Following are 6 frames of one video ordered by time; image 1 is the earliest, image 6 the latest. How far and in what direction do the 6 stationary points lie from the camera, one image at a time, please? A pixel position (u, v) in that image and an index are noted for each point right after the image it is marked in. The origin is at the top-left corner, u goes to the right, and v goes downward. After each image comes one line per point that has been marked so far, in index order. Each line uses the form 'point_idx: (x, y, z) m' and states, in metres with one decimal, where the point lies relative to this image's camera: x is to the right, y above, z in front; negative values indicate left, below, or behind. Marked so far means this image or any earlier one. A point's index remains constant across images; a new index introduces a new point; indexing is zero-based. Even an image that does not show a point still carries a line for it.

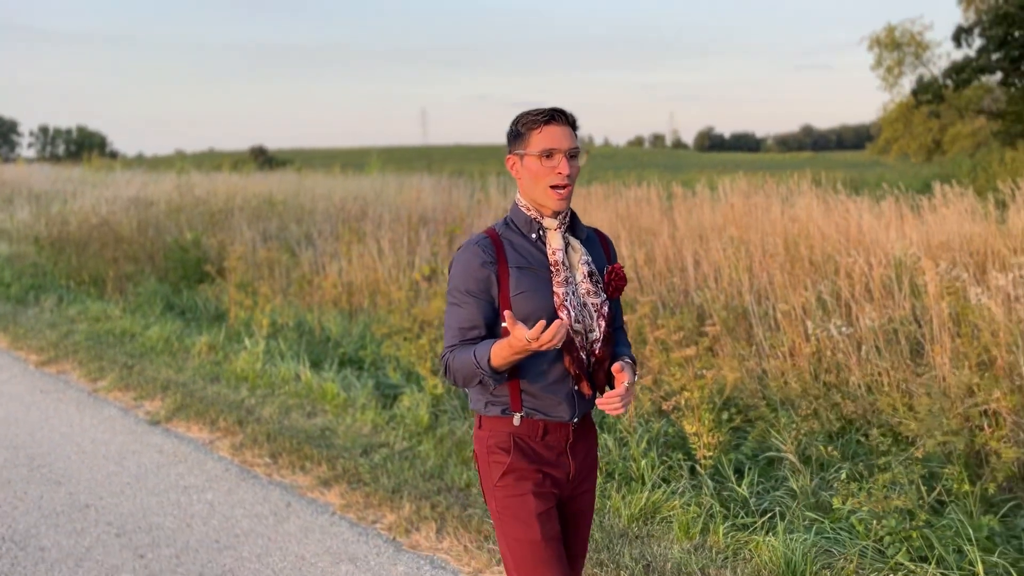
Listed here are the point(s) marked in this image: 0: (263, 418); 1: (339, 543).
0: (-1.6, -0.8, +5.6) m
1: (-0.8, -1.1, +3.9) m
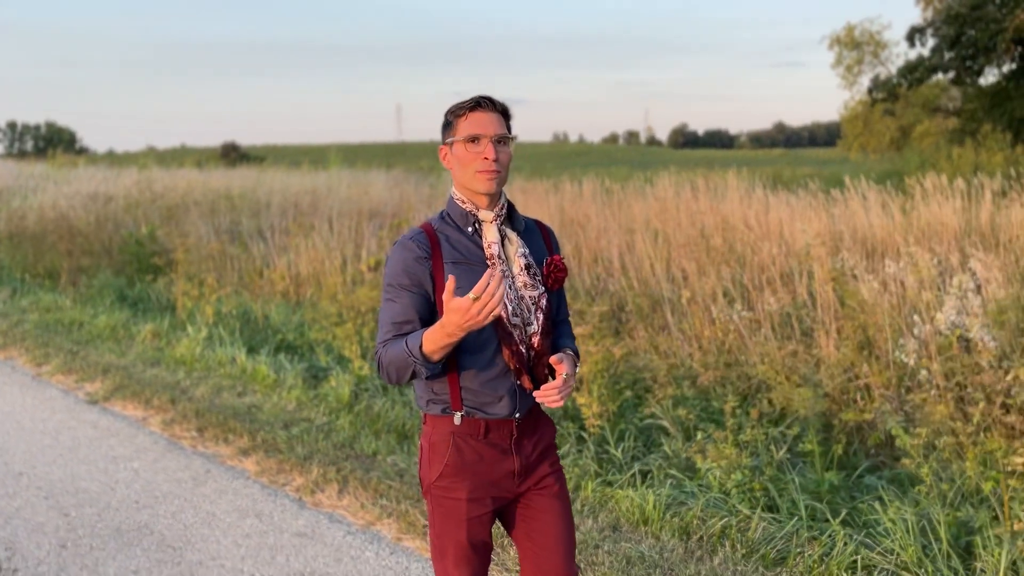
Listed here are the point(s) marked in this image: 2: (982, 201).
0: (-2.2, -0.7, +6.0) m
1: (-1.3, -1.1, +4.3) m
2: (+4.7, +0.9, +8.5) m
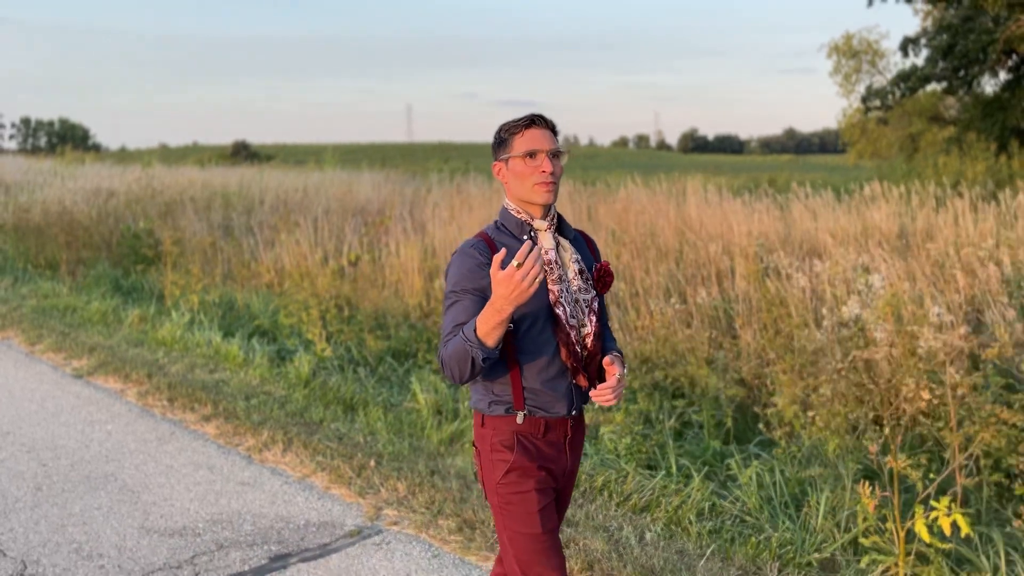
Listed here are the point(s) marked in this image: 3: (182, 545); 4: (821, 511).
0: (-2.6, -0.6, +6.6) m
1: (-1.7, -1.0, +4.9) m
2: (+4.3, +0.8, +9.1) m
3: (-1.5, -1.1, +3.8) m
4: (+1.4, -1.0, +3.8) m
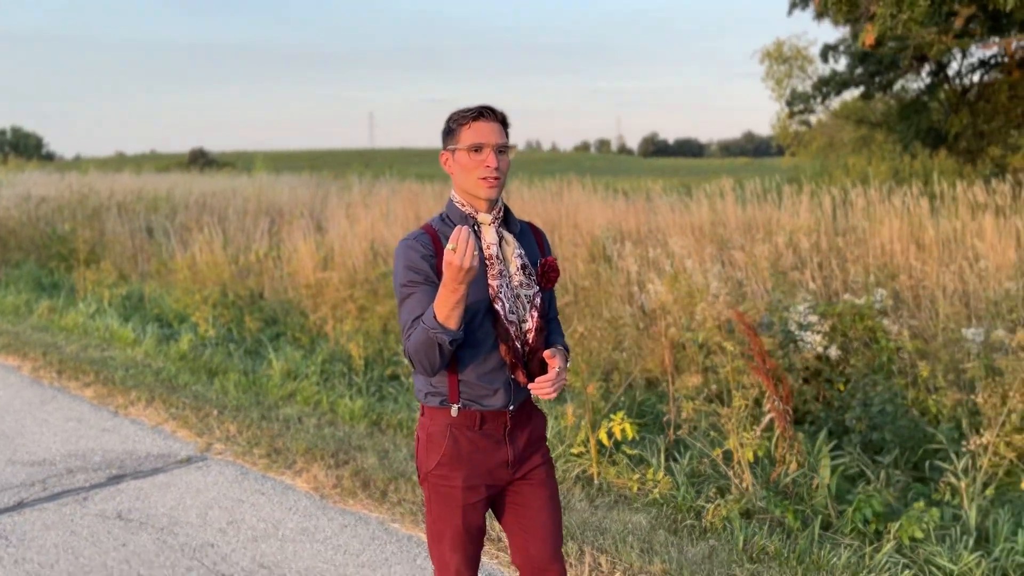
0: (-3.9, -0.5, +7.5) m
1: (-2.9, -0.8, +5.8) m
2: (+2.9, +1.0, +10.3) m
3: (-2.6, -1.0, +4.7) m
4: (+0.2, -0.8, +4.8) m
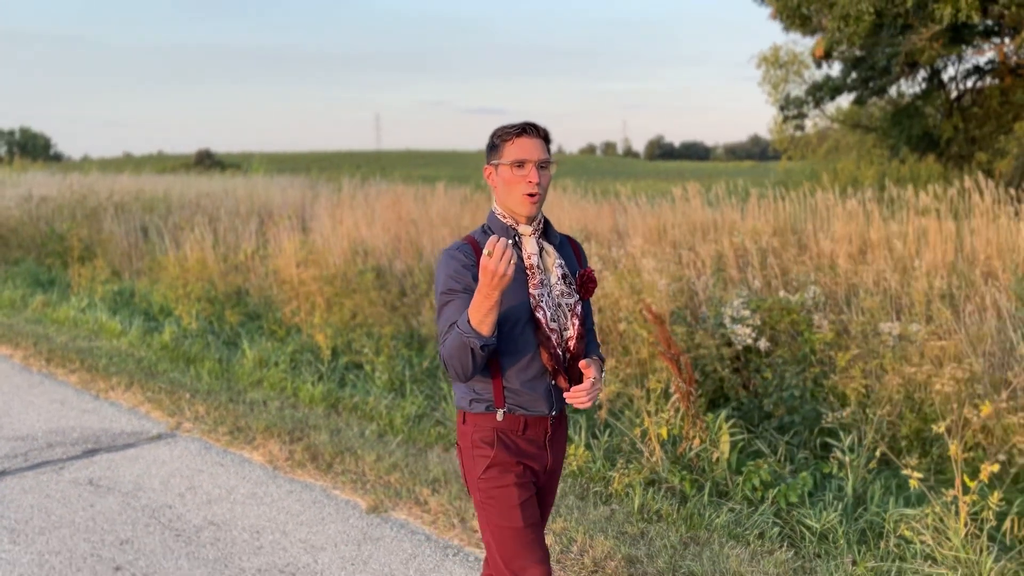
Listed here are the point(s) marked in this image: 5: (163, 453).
0: (-4.2, -0.5, +8.0) m
1: (-3.3, -0.8, +6.3) m
2: (+2.6, +1.0, +10.7) m
3: (-3.0, -0.9, +5.2) m
4: (-0.1, -0.8, +5.3) m
5: (-2.0, -1.0, +5.0) m
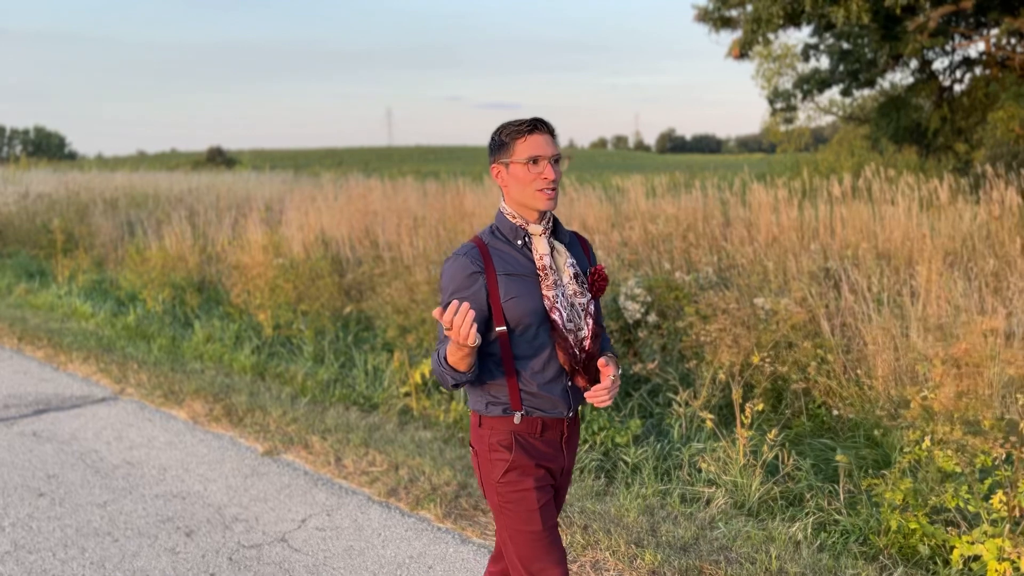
0: (-4.9, -0.4, +8.8) m
1: (-4.0, -0.7, +7.1) m
2: (+1.9, +1.2, +11.4) m
3: (-3.7, -0.8, +6.0) m
4: (-0.9, -0.6, +6.0) m
5: (-2.8, -0.8, +5.8) m
